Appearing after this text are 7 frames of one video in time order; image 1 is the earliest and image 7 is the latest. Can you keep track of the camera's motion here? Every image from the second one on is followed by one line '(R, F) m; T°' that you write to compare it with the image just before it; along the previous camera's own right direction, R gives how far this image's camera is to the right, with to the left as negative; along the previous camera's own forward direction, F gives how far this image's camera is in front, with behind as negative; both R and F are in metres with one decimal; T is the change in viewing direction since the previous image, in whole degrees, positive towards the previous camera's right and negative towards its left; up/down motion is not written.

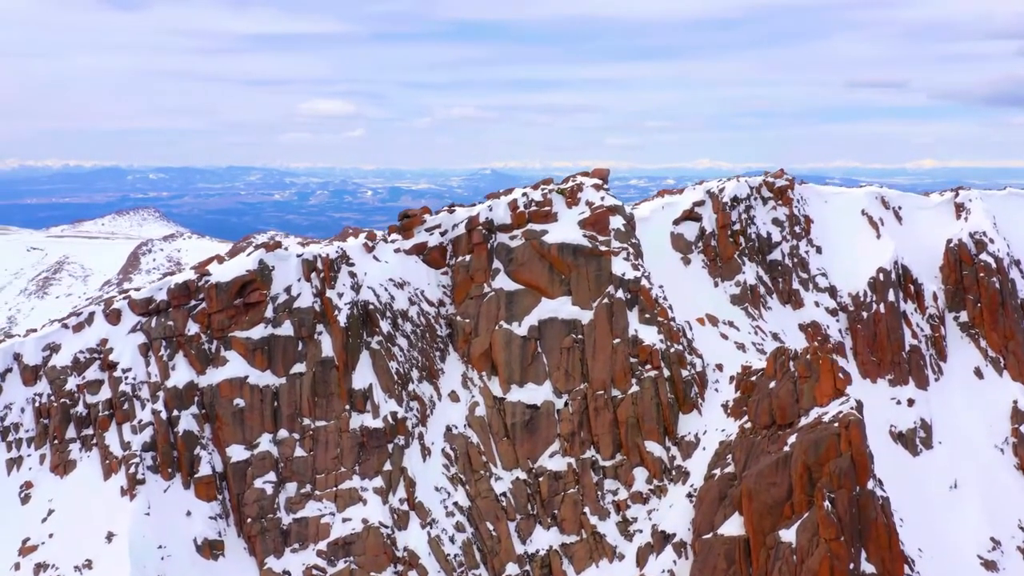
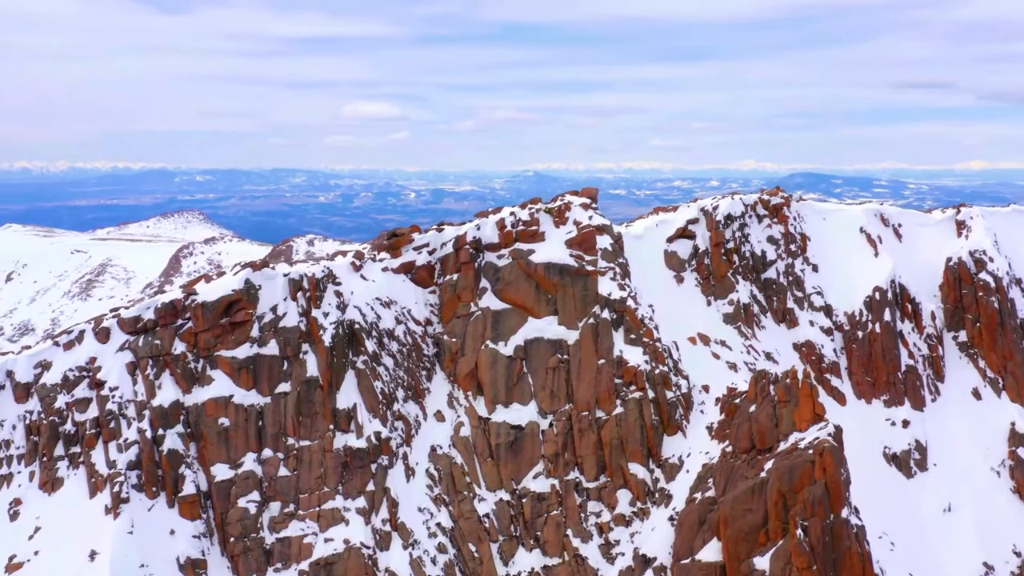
(+2.5, +0.1) m; -1°
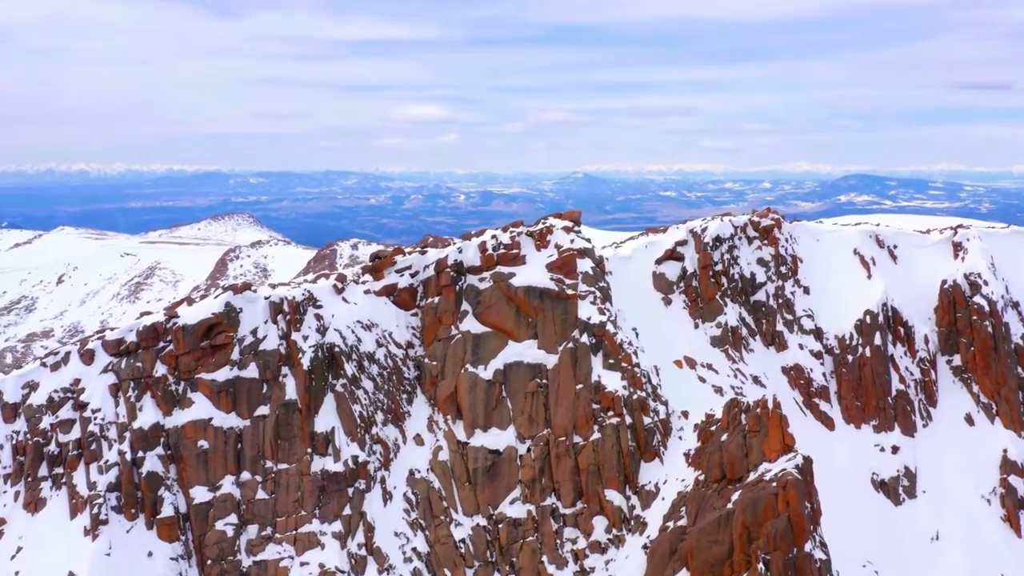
(+3.0, 0.0) m; -1°
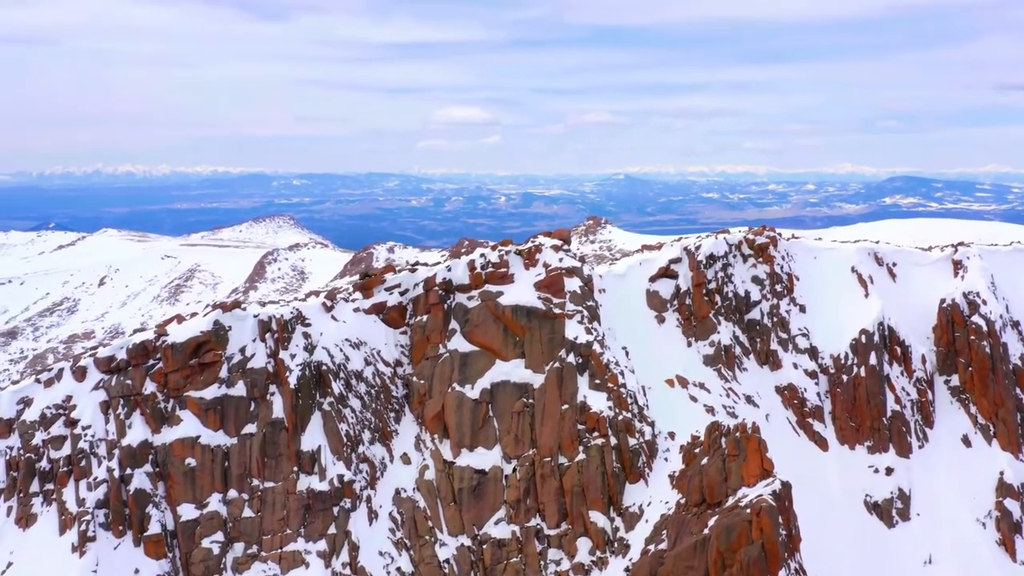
(+2.2, -0.1) m; -1°
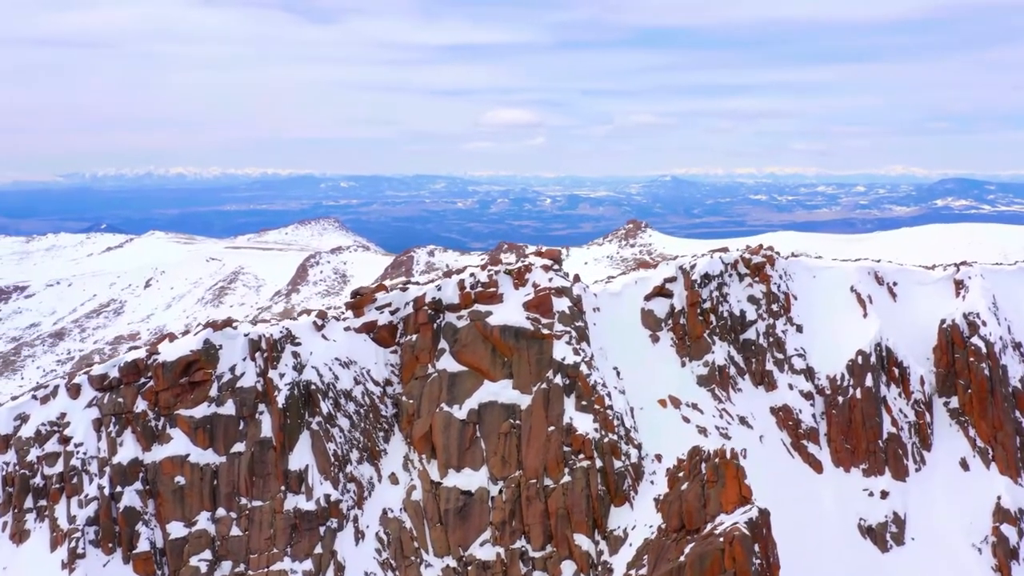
(+2.3, -0.1) m; -1°
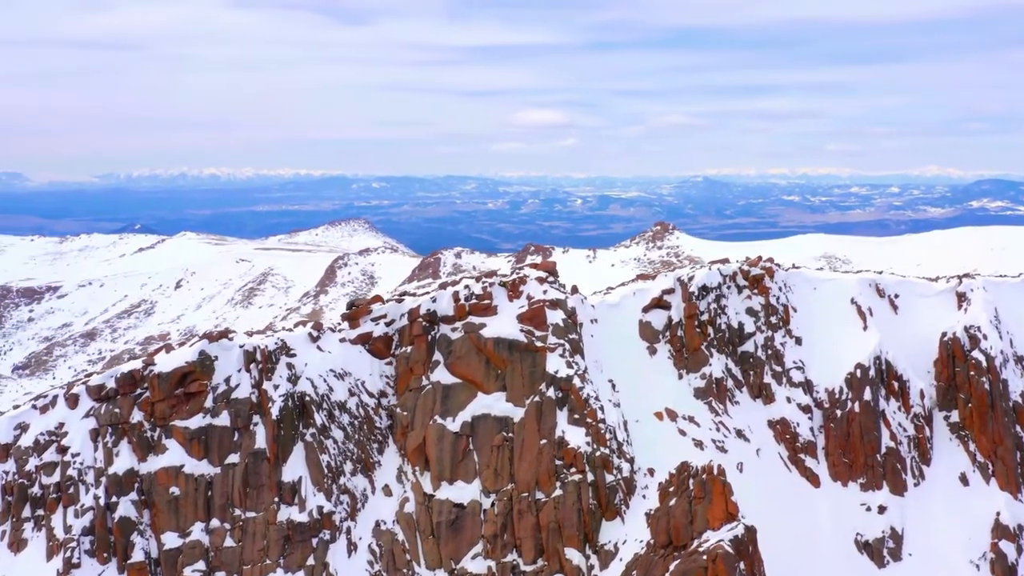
(+1.5, -0.1) m; -1°
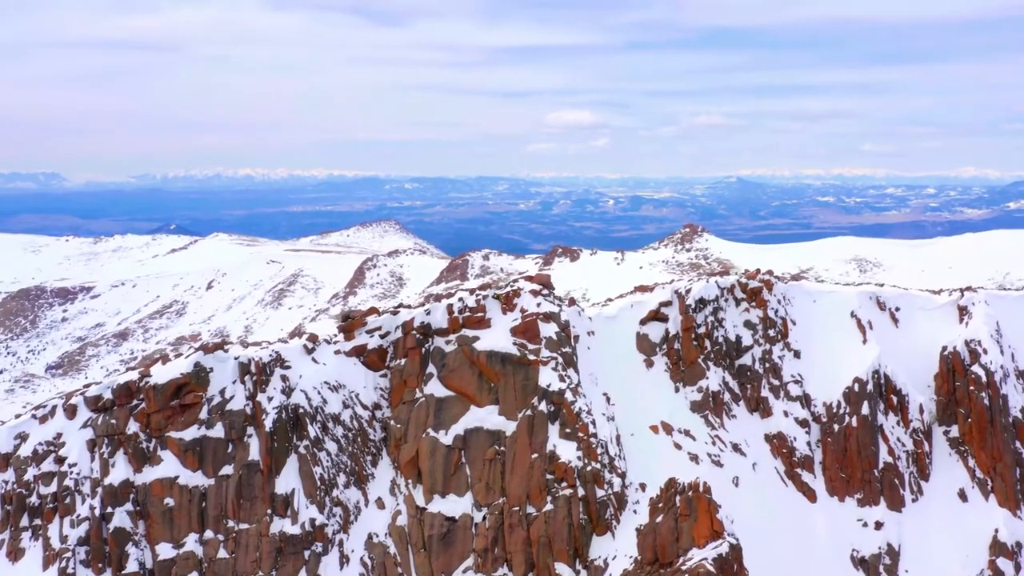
(+1.5, -0.2) m; -1°
